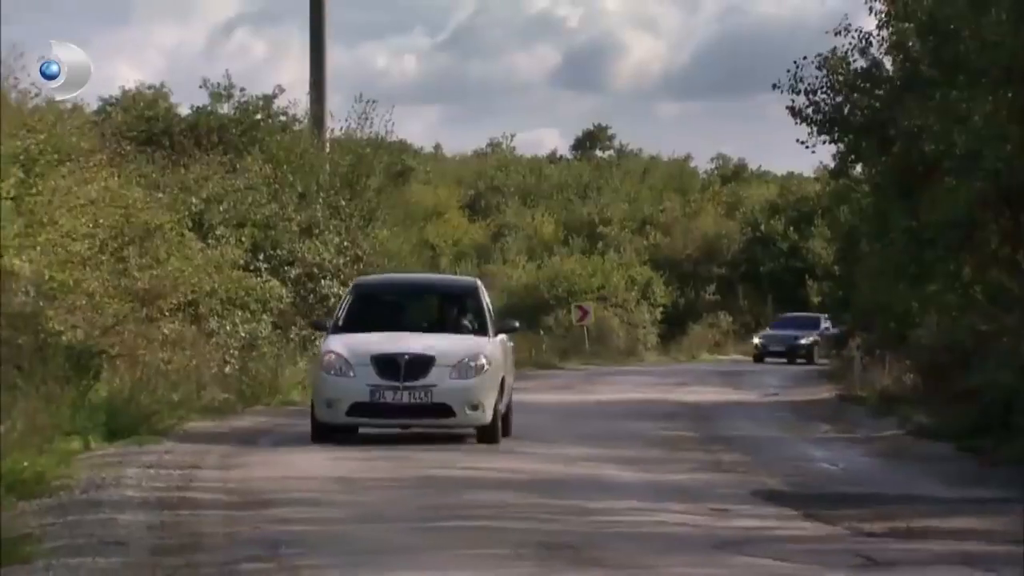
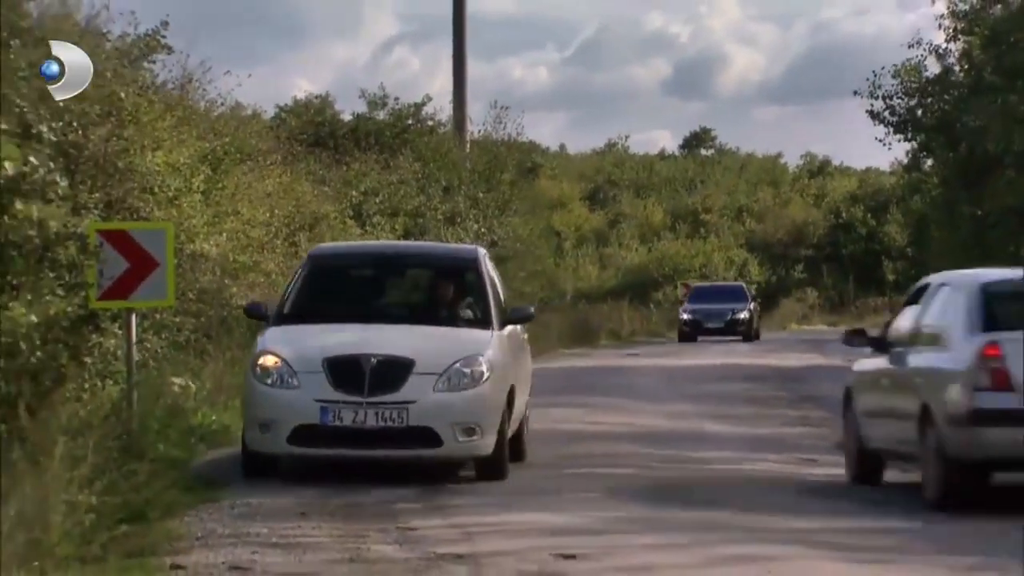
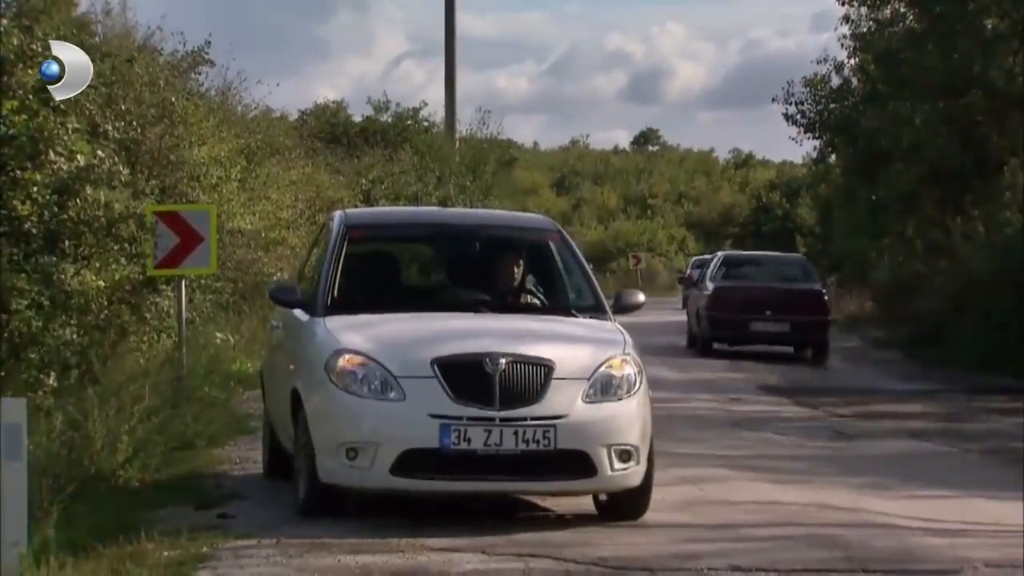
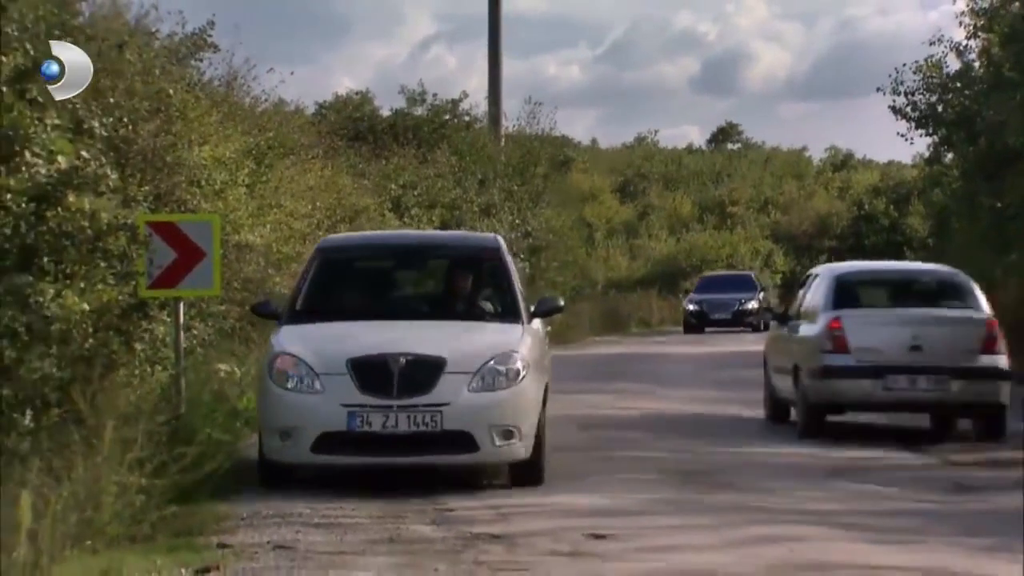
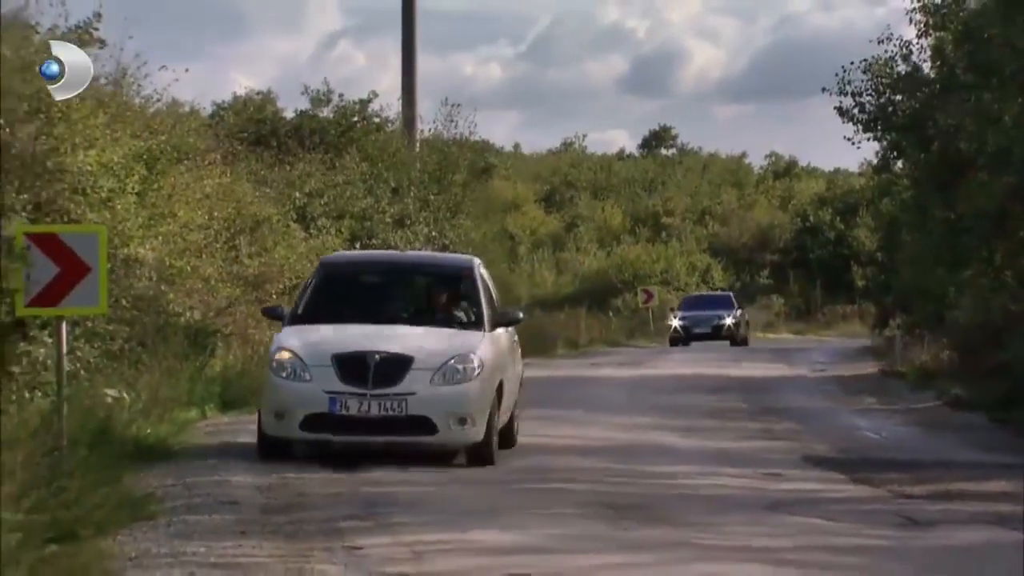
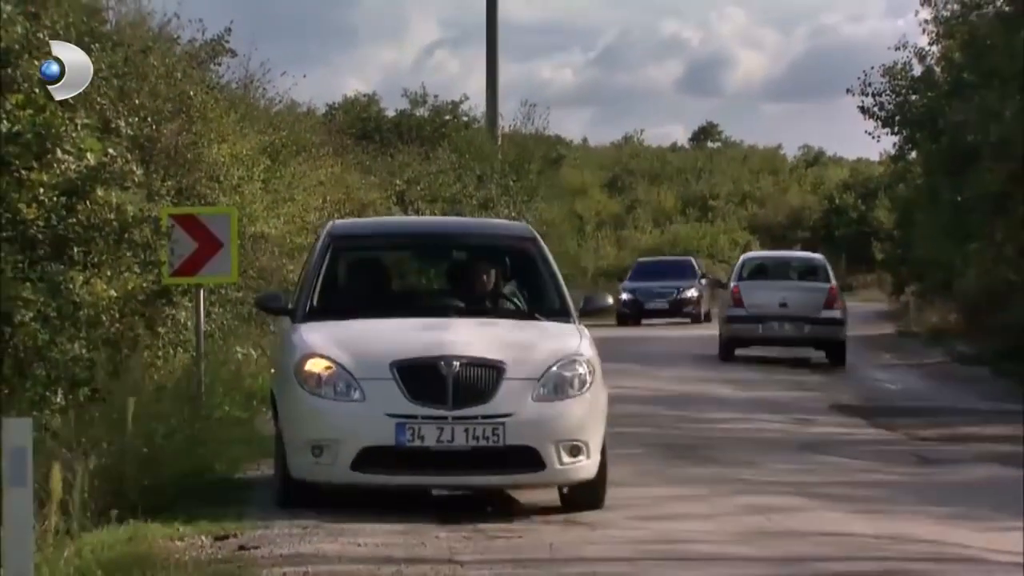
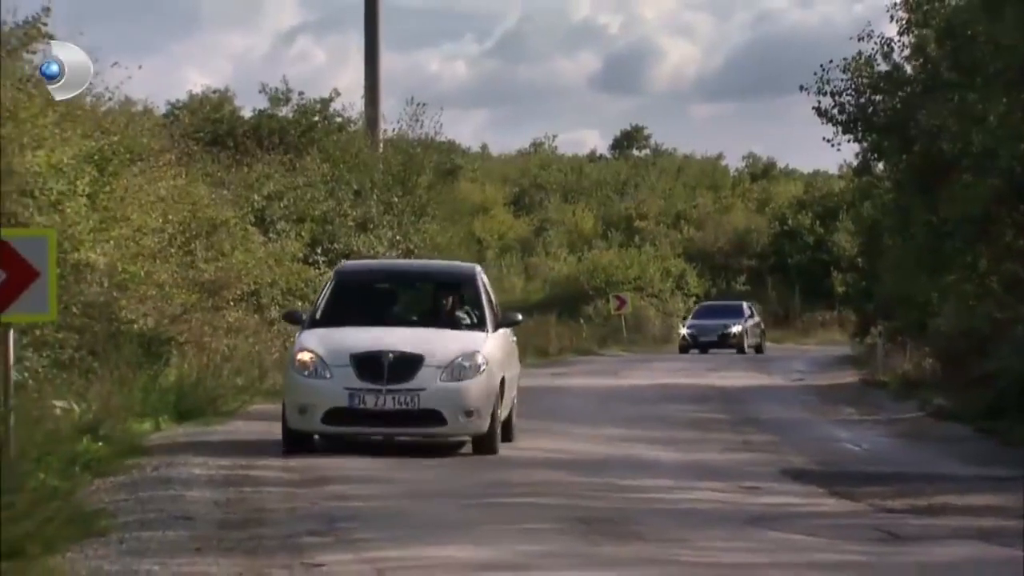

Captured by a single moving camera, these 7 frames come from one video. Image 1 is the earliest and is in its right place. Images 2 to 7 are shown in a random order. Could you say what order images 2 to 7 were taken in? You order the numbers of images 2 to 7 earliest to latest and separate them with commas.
7, 5, 2, 4, 6, 3
